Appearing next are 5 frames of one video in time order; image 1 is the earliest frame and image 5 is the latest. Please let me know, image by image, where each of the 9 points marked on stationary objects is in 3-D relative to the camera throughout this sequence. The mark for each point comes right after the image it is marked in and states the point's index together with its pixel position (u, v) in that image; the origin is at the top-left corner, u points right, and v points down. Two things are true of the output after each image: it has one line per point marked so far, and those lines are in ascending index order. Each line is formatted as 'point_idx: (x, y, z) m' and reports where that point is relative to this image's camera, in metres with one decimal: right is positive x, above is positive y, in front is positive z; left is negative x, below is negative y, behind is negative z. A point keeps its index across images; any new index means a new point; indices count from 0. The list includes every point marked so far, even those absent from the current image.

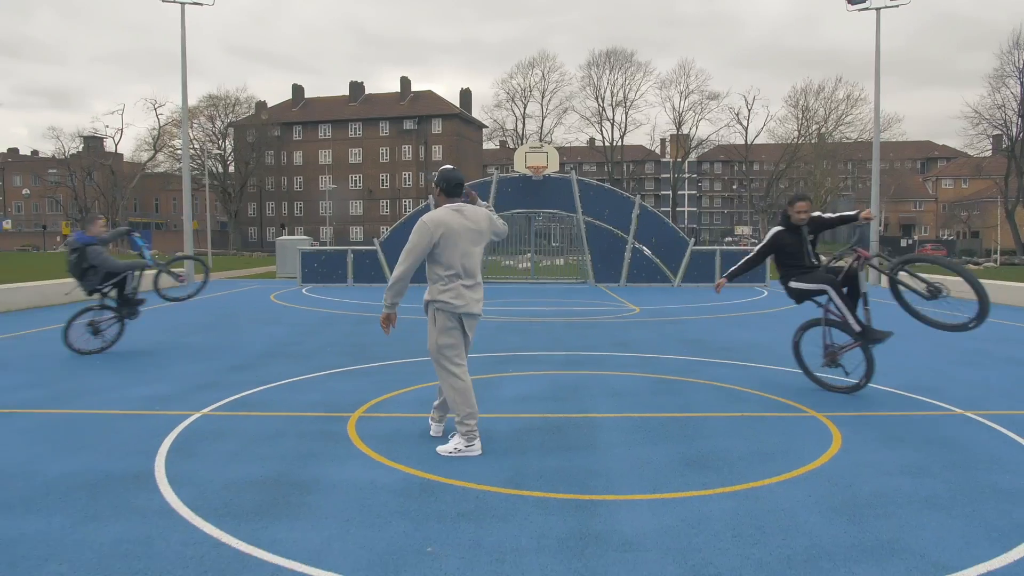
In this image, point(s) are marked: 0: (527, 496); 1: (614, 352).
0: (+0.1, -1.2, +4.1) m
1: (+1.4, -0.9, +9.4) m
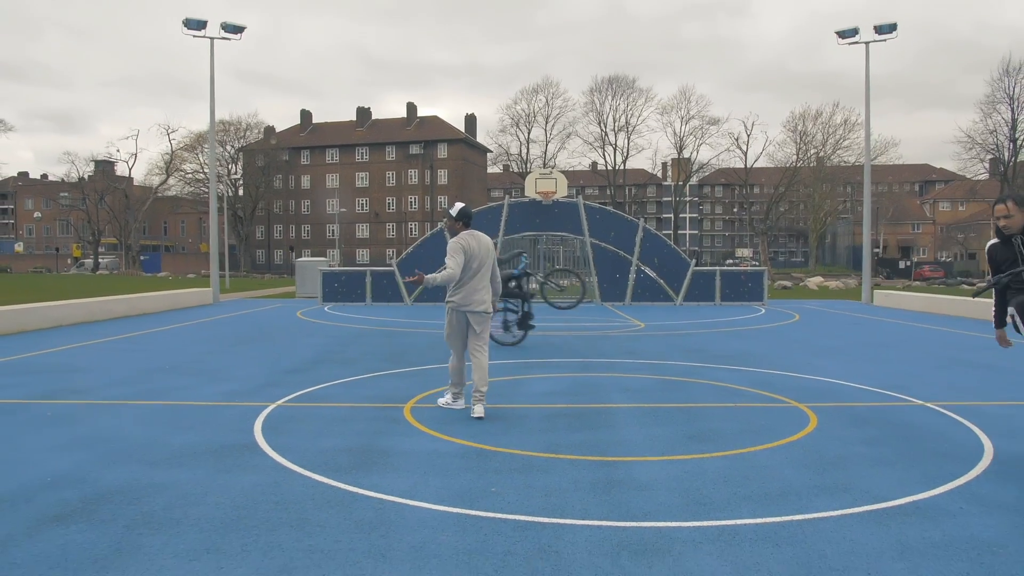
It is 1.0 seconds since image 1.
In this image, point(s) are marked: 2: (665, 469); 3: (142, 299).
0: (+0.4, -1.3, +5.2) m
1: (+1.7, -1.1, +10.4) m
2: (+1.1, -1.3, +4.9) m
3: (-9.7, -0.3, +18.0) m
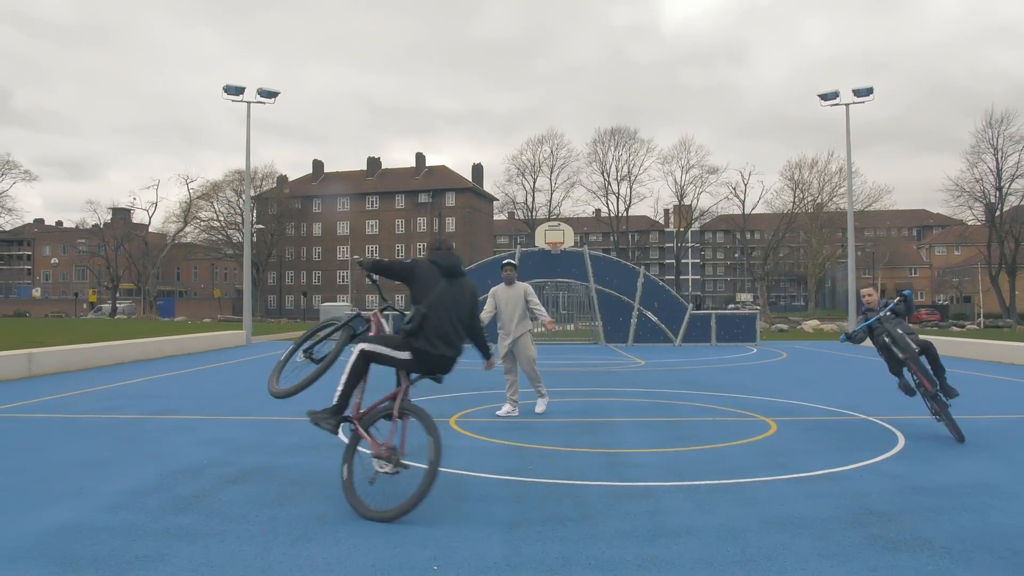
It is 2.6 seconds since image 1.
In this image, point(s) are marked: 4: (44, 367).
0: (+0.6, -1.6, +6.9) m
1: (+2.0, -1.8, +12.1) m
2: (+1.4, -1.6, +6.6) m
3: (-9.4, -1.5, +19.8) m
4: (-9.5, -1.6, +13.9) m
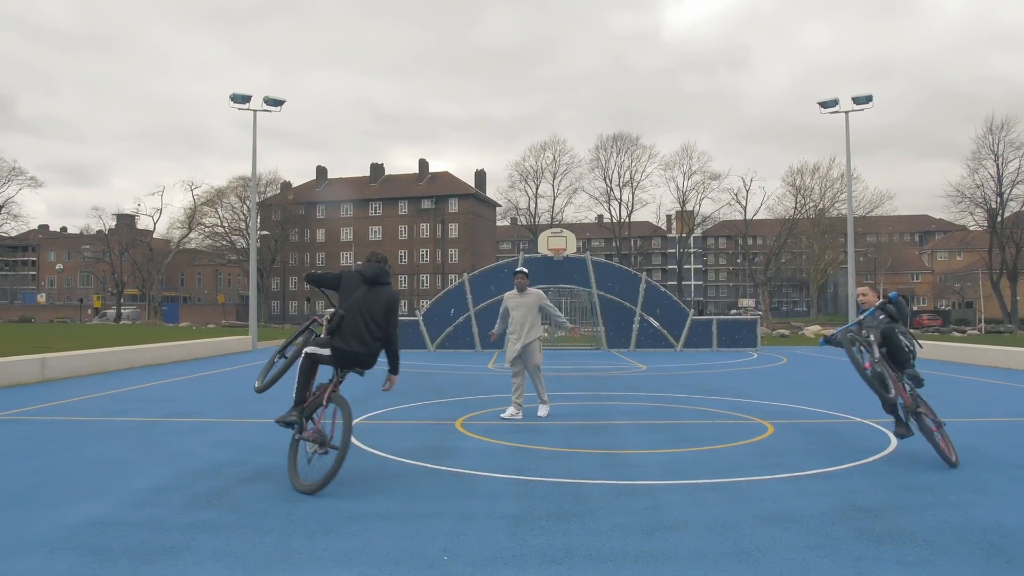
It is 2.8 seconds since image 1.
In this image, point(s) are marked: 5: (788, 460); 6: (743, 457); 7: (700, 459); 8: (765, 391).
0: (+0.7, -1.7, +7.1) m
1: (+2.1, -1.9, +12.4) m
2: (+1.4, -1.7, +6.8) m
3: (-9.3, -1.7, +20.1) m
4: (-9.5, -1.7, +14.2) m
5: (+2.7, -1.7, +6.8) m
6: (+2.3, -1.7, +6.9) m
7: (+1.9, -1.7, +6.8) m
8: (+5.0, -2.0, +13.5) m
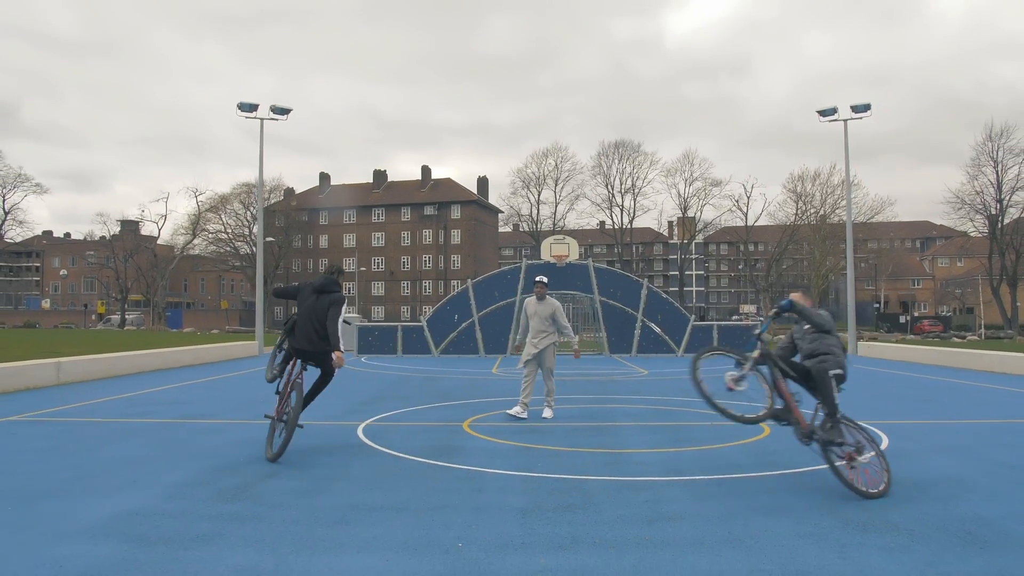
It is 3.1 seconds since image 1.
0: (+0.8, -1.8, +7.4) m
1: (+2.2, -2.0, +12.7) m
2: (+1.5, -1.8, +7.1) m
3: (-9.2, -1.9, +20.4) m
4: (-9.4, -1.8, +14.5) m
5: (+2.8, -1.8, +7.1) m
6: (+2.4, -1.8, +7.2) m
7: (+1.9, -1.8, +7.1) m
8: (+5.1, -2.1, +13.8) m
